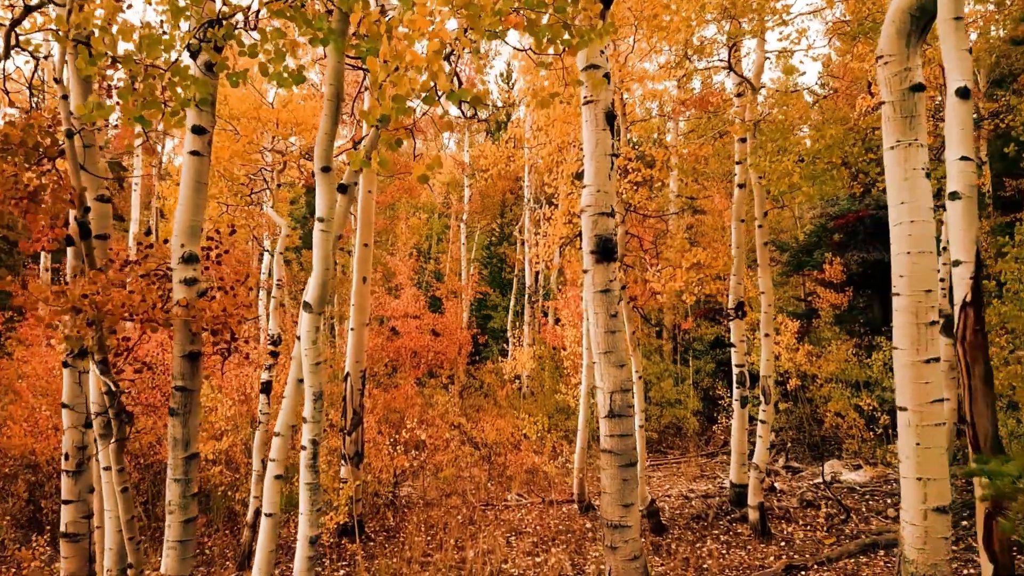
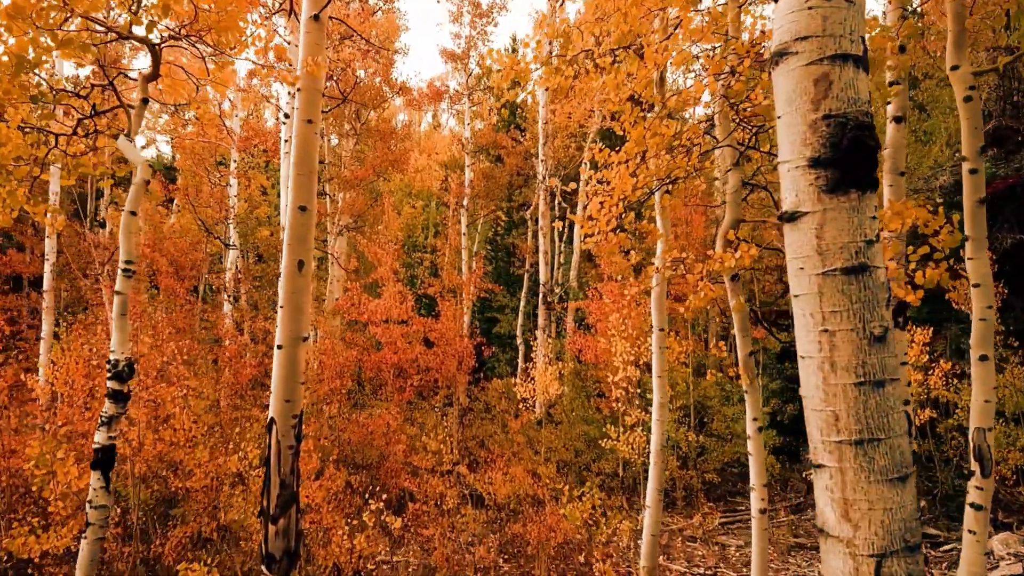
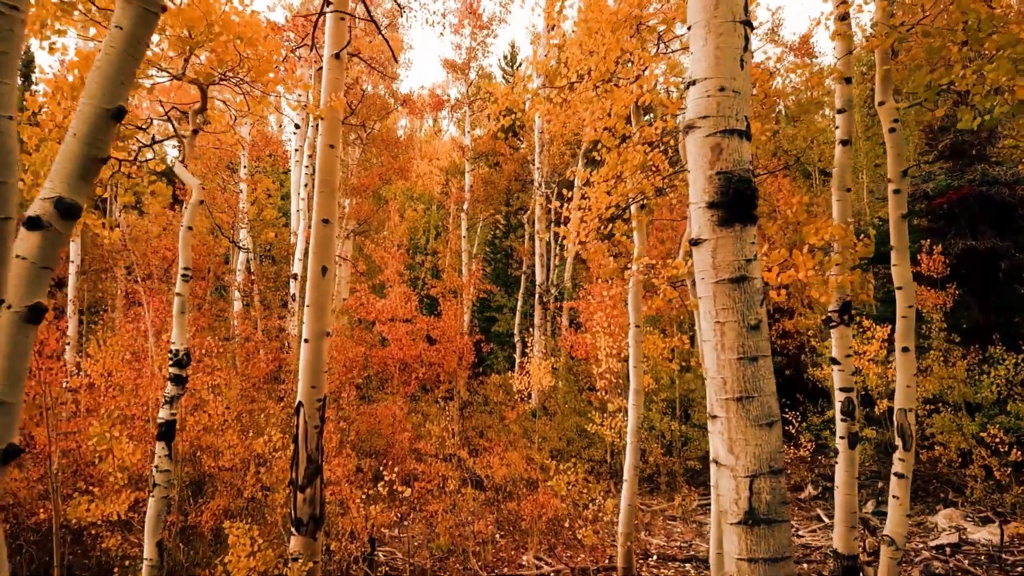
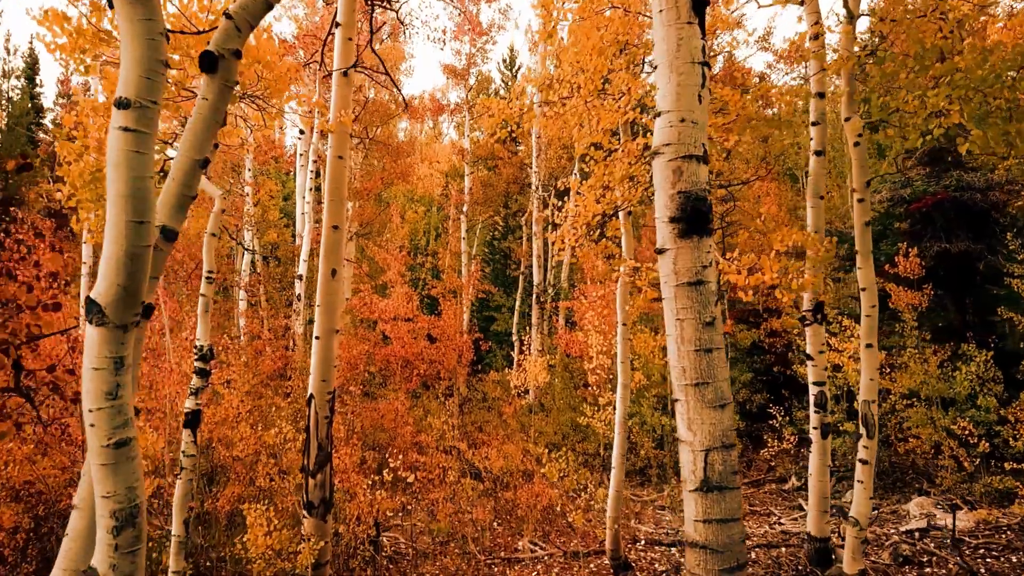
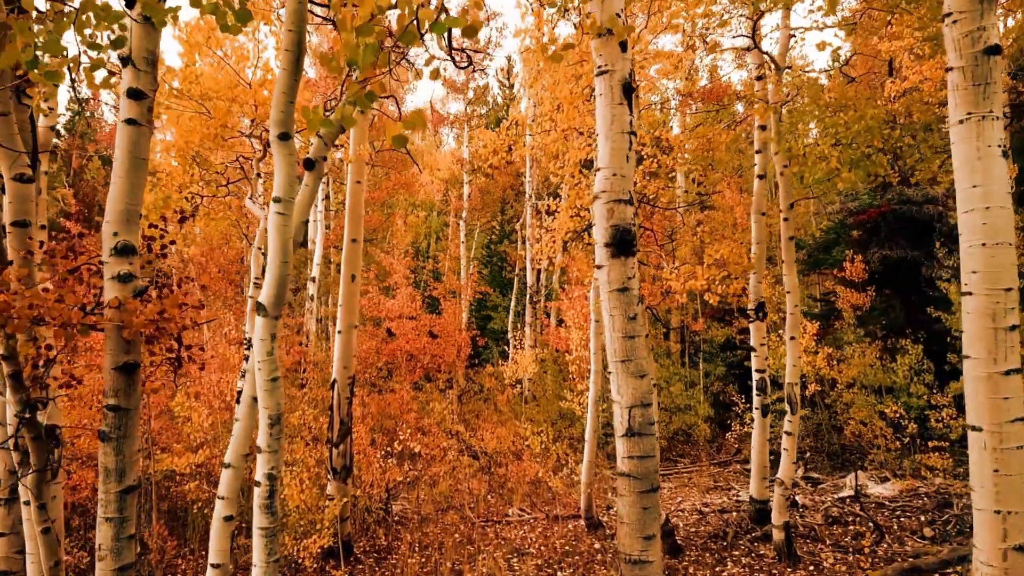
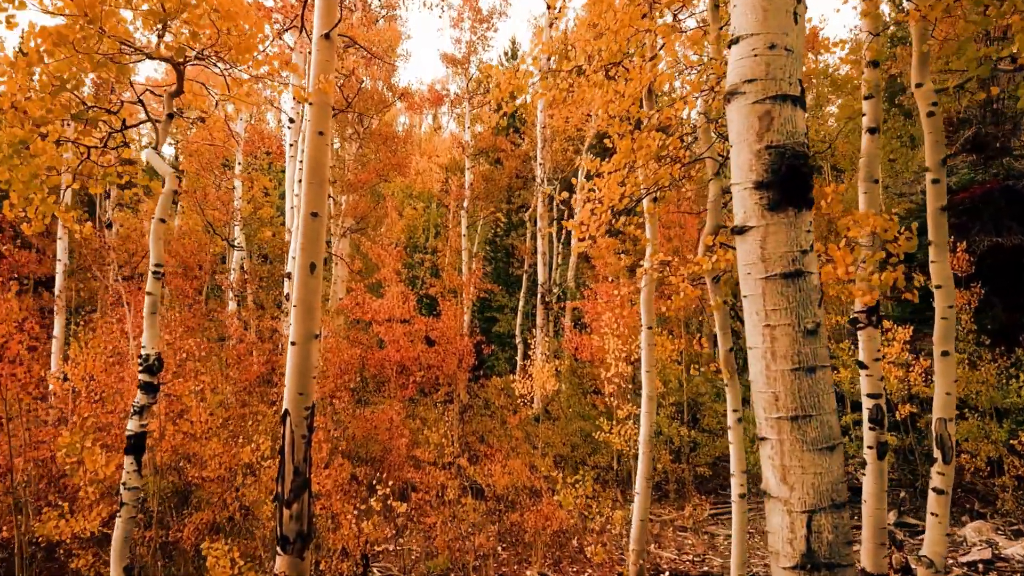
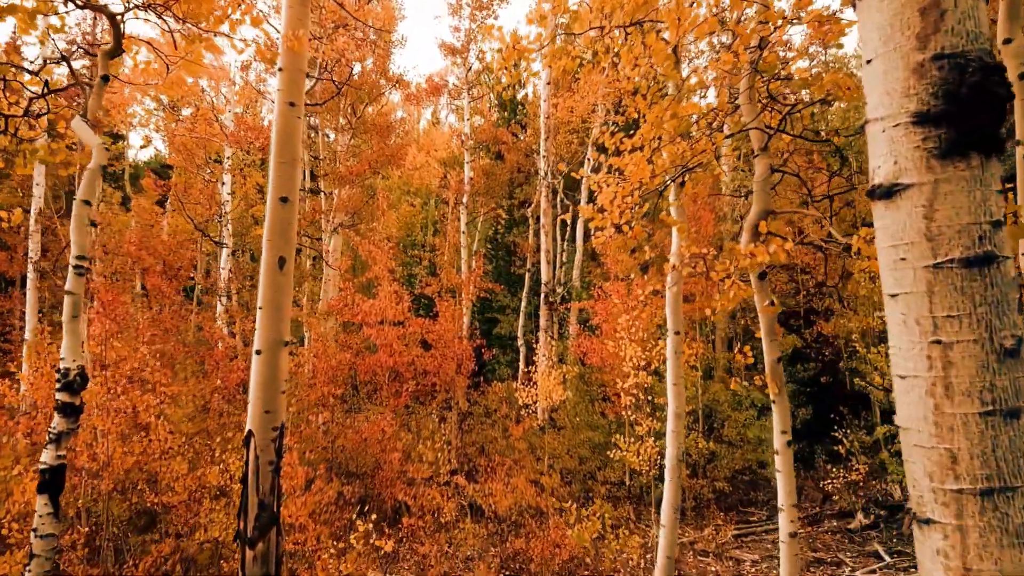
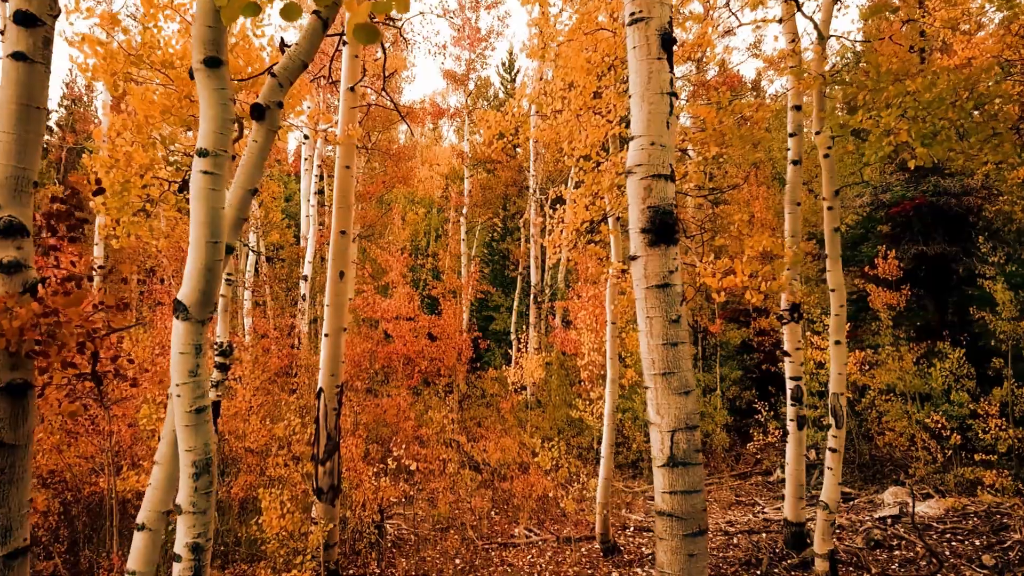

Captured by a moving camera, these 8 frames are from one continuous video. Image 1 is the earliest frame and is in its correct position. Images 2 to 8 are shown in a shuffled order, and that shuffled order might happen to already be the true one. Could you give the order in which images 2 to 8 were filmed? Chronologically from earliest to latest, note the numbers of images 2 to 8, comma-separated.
5, 8, 4, 3, 6, 2, 7
